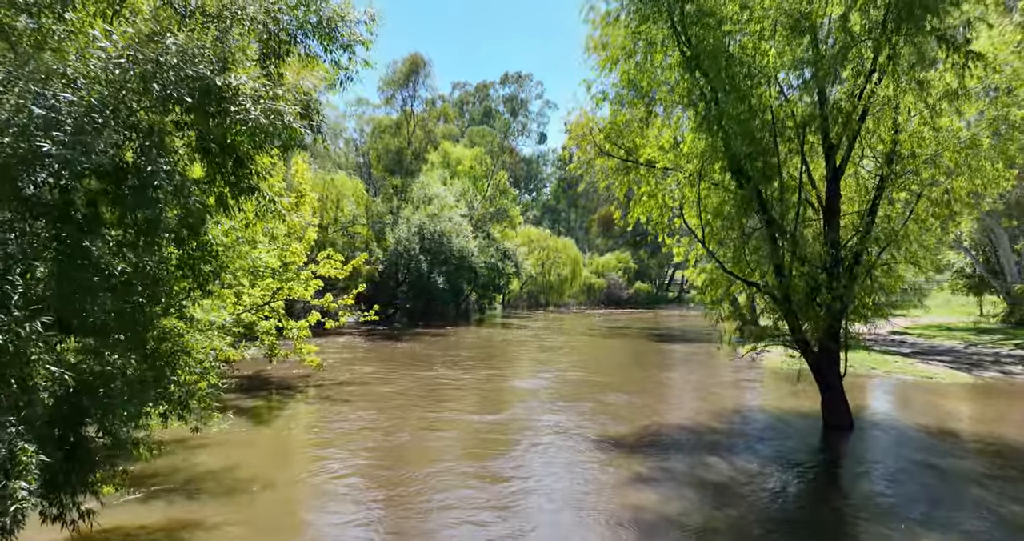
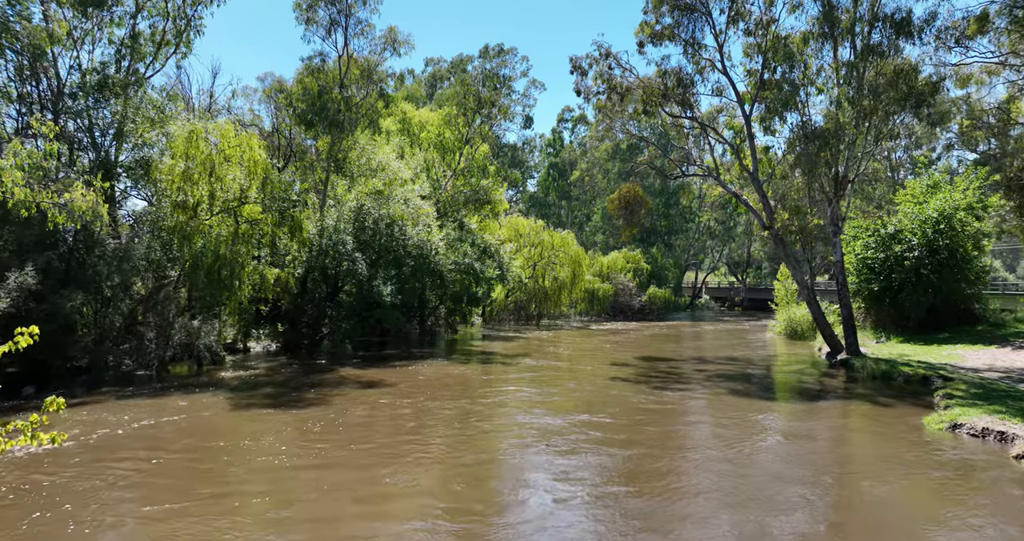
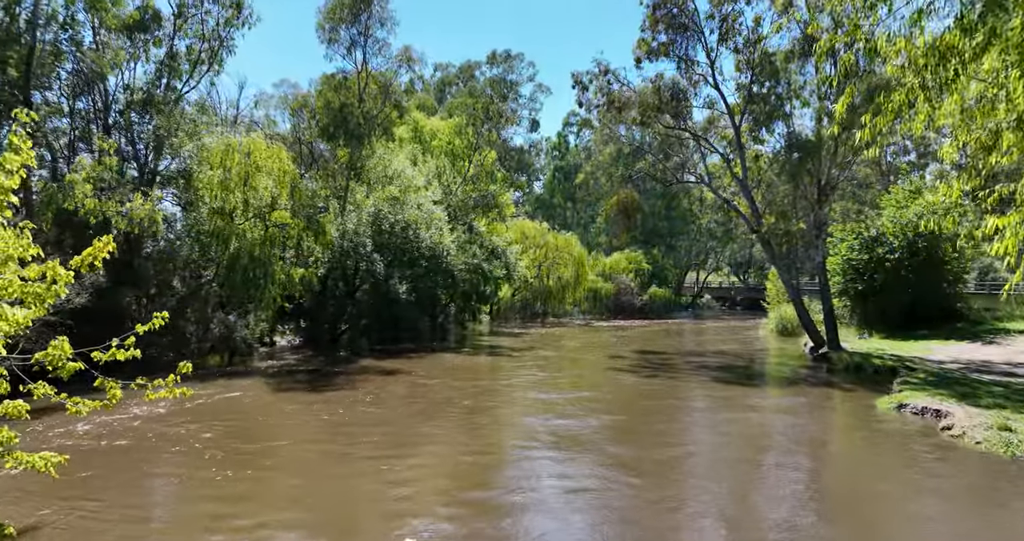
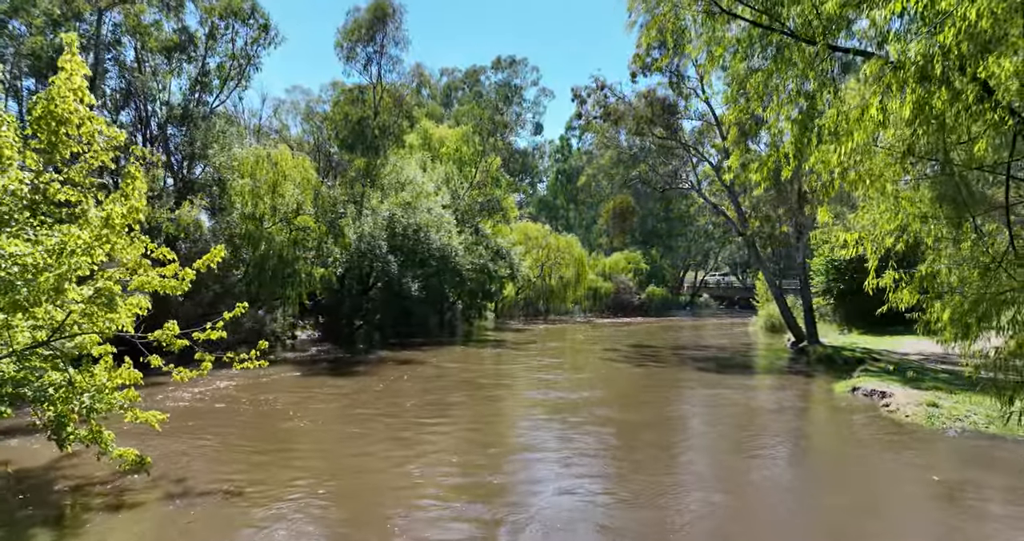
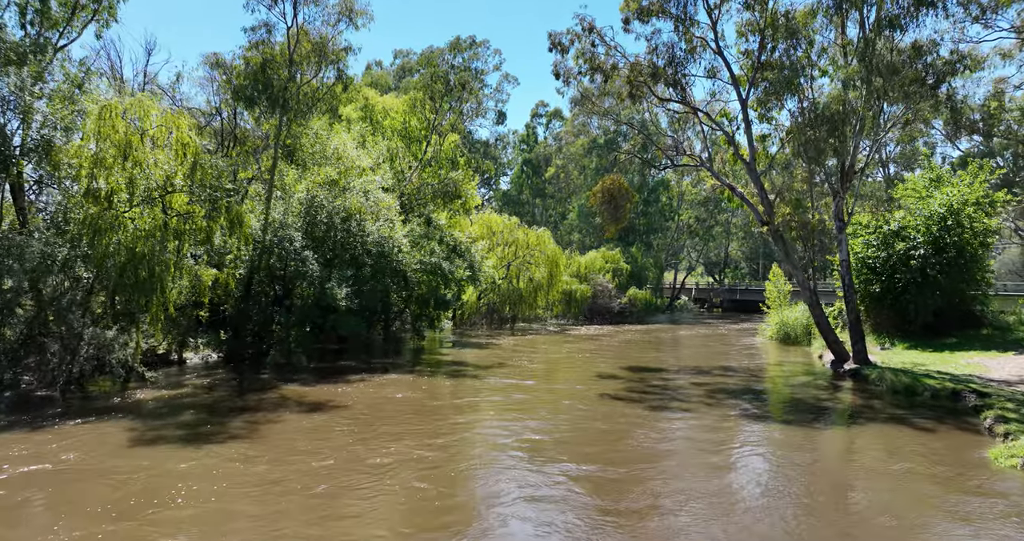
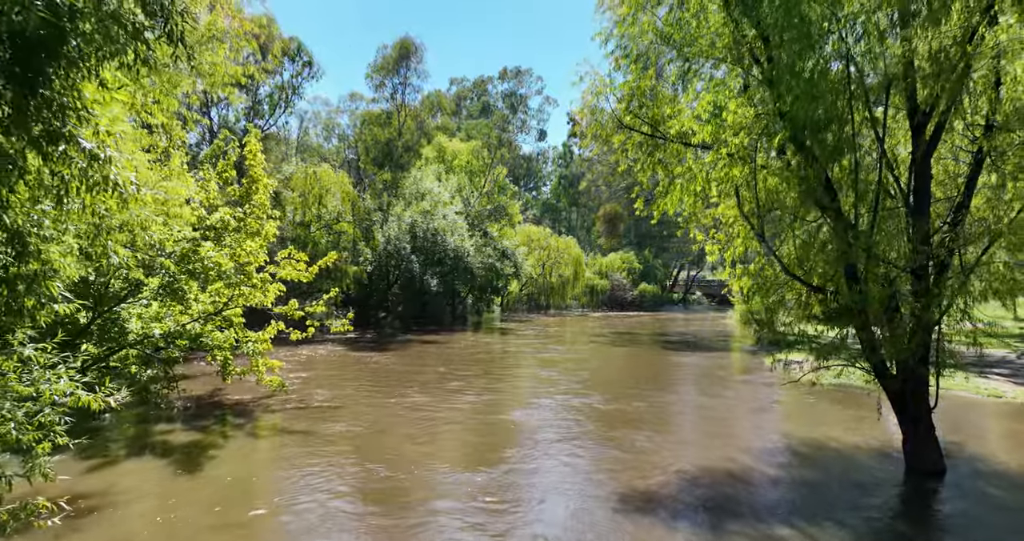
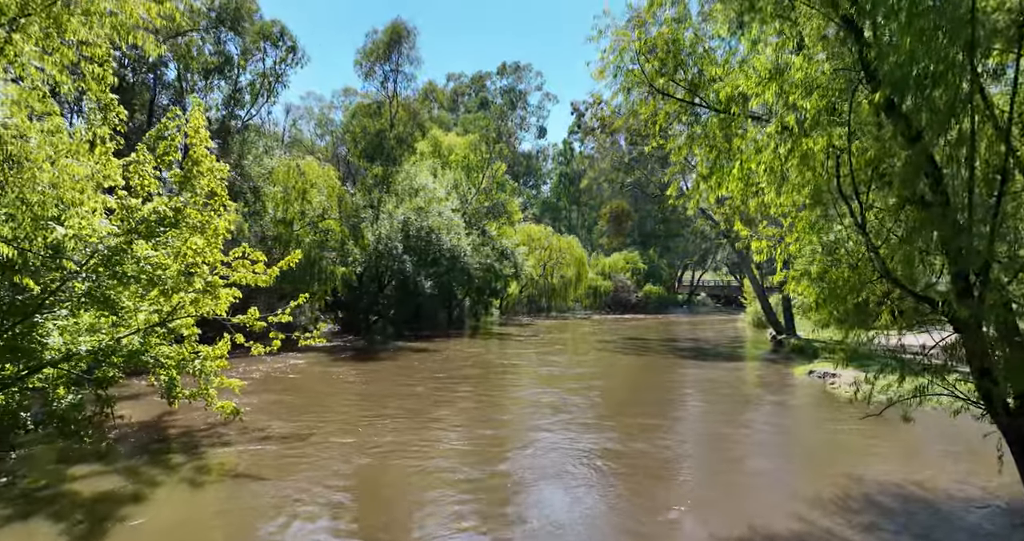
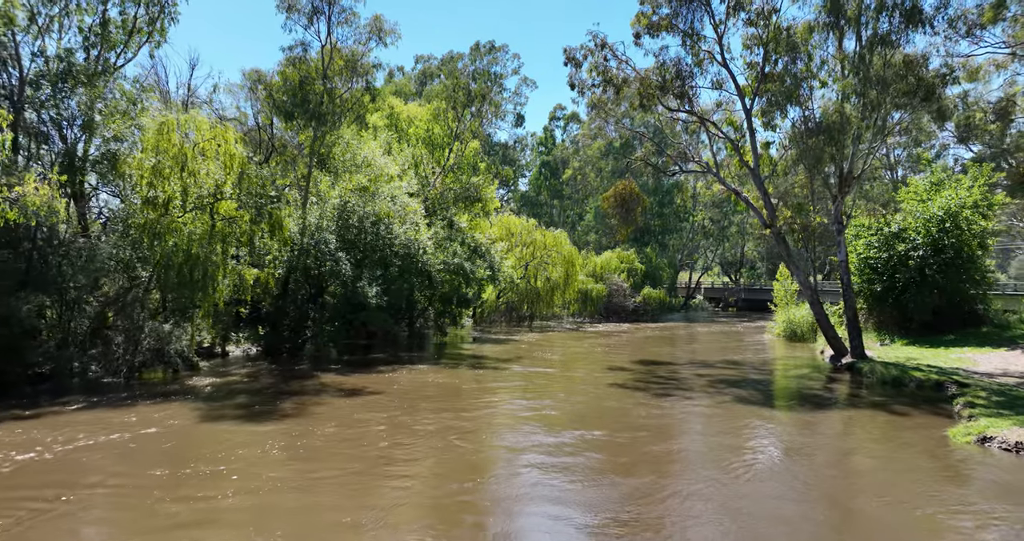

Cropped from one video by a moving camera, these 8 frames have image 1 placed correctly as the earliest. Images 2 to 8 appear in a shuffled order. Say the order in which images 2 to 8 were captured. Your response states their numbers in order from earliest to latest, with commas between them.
6, 7, 4, 3, 2, 8, 5
